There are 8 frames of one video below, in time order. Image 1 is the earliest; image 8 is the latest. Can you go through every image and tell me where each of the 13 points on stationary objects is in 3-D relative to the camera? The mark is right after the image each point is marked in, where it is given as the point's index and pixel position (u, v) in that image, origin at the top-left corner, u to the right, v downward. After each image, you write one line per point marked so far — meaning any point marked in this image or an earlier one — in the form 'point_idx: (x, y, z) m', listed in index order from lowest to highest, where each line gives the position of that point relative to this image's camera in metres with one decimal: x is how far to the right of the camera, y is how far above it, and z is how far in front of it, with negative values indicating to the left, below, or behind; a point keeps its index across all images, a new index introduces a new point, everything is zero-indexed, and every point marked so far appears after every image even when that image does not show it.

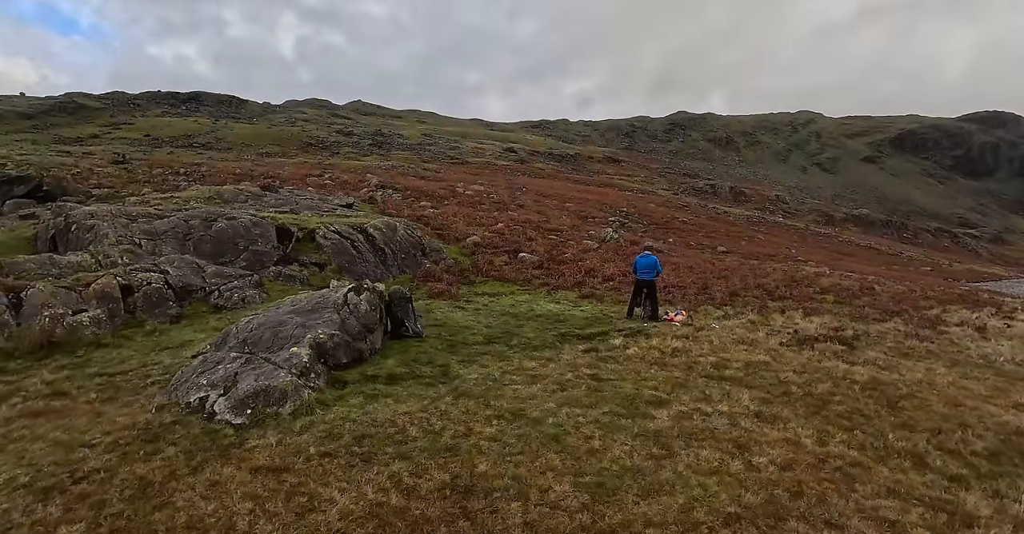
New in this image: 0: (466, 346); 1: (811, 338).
0: (-1.1, -1.8, +13.4) m
1: (+9.0, -2.1, +18.1) m
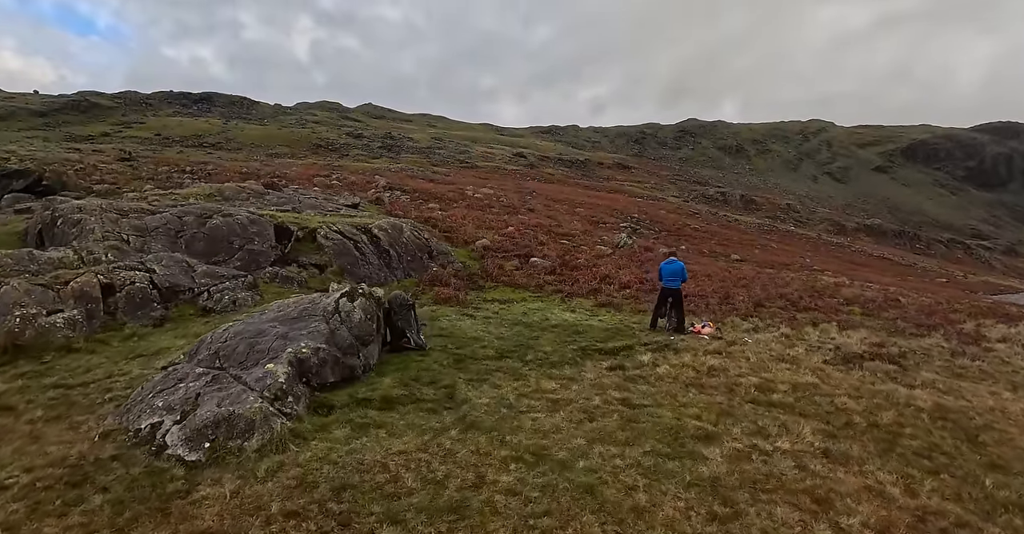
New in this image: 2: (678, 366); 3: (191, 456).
0: (-0.8, -1.8, +11.7) m
1: (+9.4, -2.4, +16.3) m
2: (+3.5, -2.1, +12.9) m
3: (-3.8, -2.3, +7.2) m
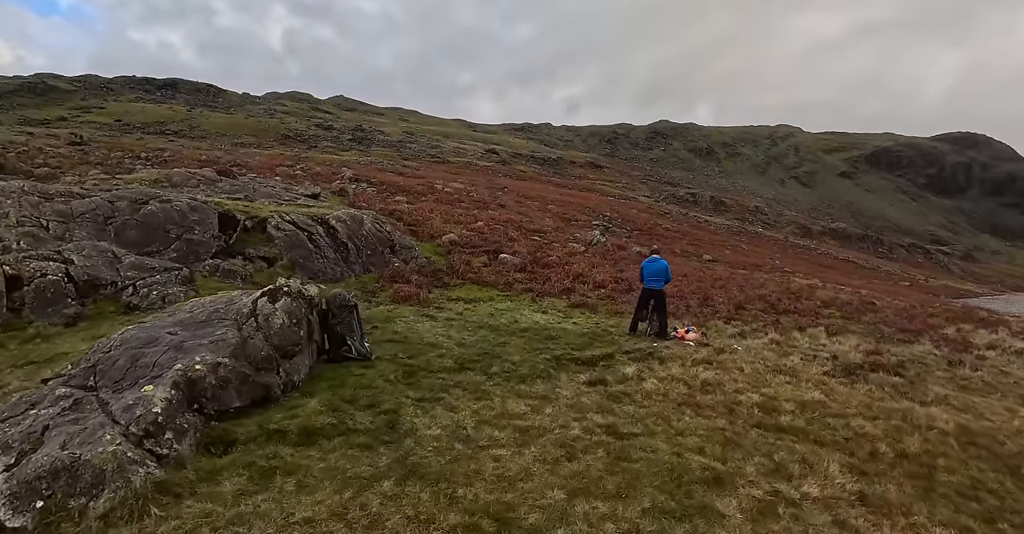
0: (-1.4, -1.7, +9.7) m
1: (+8.5, -2.4, +14.9) m
2: (+2.8, -2.1, +11.2) m
3: (-4.2, -2.1, +5.1) m
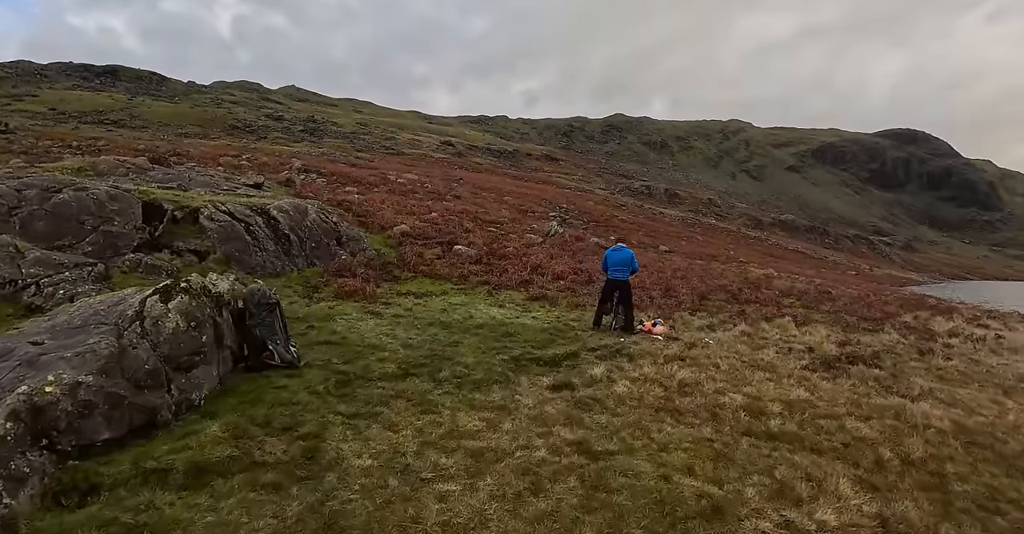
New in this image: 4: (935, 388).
0: (-2.0, -1.6, +8.2) m
1: (+7.5, -2.1, +14.0) m
2: (+2.1, -1.9, +10.0) m
3: (-4.5, -2.1, +3.4) m
4: (+8.7, -2.5, +12.4) m
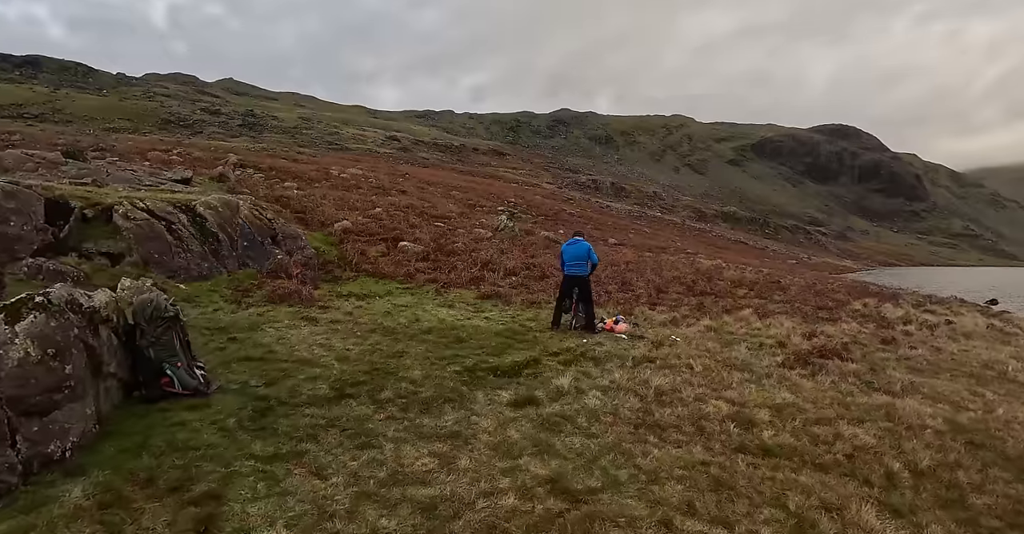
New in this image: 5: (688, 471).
0: (-2.5, -1.6, +6.8) m
1: (+6.5, -1.8, +13.3) m
2: (+1.5, -1.8, +8.8) m
3: (-4.6, -2.2, +1.7) m
4: (+7.9, -2.3, +11.8) m
5: (+1.8, -2.1, +6.2) m
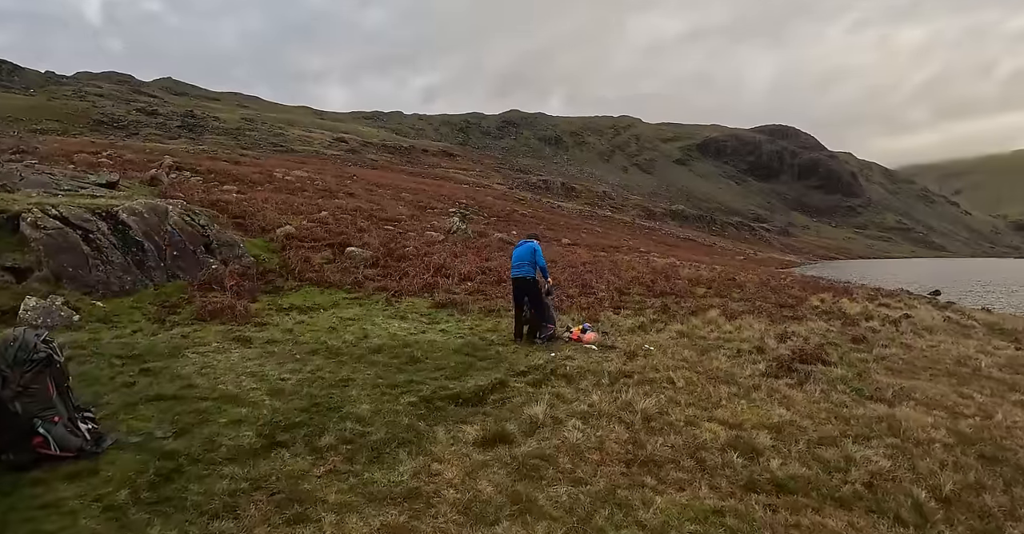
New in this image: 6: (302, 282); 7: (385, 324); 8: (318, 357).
0: (-2.7, -1.8, +5.3) m
1: (+5.7, -1.8, +12.6) m
2: (+1.0, -1.9, +7.7) m
3: (-4.4, -2.4, +0.1) m
4: (+7.2, -2.2, +11.2) m
5: (+1.6, -2.2, +5.1) m
6: (-6.7, -0.5, +19.2) m
7: (-2.8, -1.3, +13.4) m
8: (-3.2, -1.5, +9.9) m
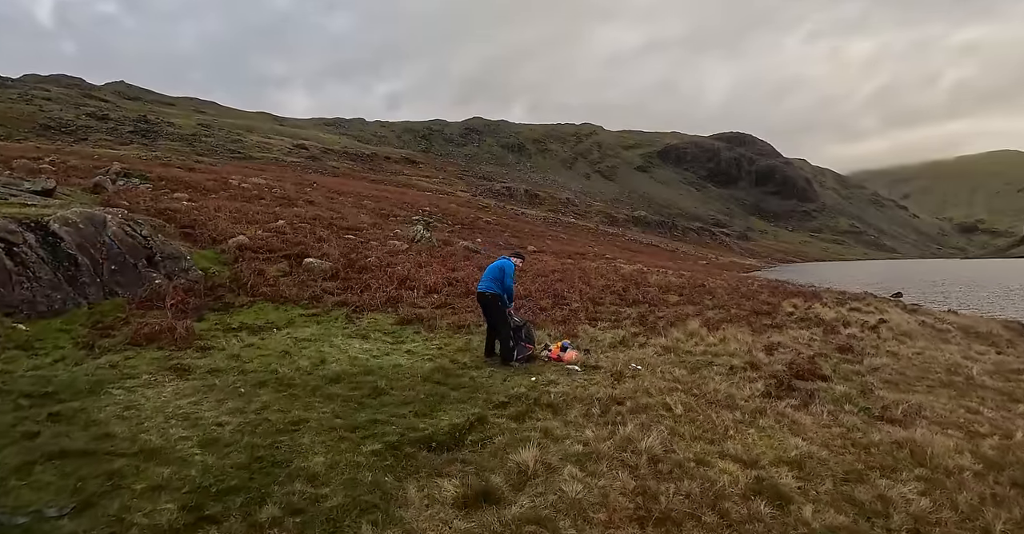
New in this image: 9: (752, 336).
0: (-2.8, -2.0, +4.0) m
1: (+5.3, -2.0, +11.8) m
2: (+0.9, -2.1, +6.6) m
3: (-4.1, -2.6, -1.3) m
4: (+6.8, -2.4, +10.5) m
5: (+1.6, -2.3, +4.1) m
6: (-7.5, -0.9, +17.6) m
7: (-3.3, -1.6, +12.1) m
8: (-3.5, -1.7, +8.6) m
9: (+6.8, -2.0, +16.8) m
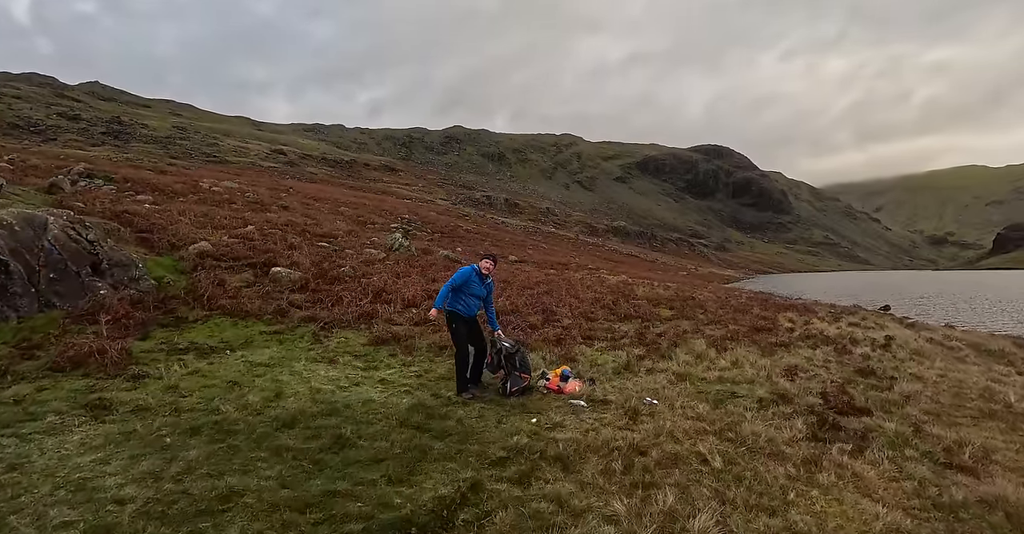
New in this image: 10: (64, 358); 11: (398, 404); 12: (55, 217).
0: (-2.6, -2.1, +2.2) m
1: (+5.2, -2.3, +10.2) m
2: (+0.9, -2.3, +4.9) m
3: (-3.8, -2.6, -3.1) m
4: (+6.8, -2.6, +9.0) m
5: (+1.8, -2.5, +2.4) m
6: (-7.8, -1.2, +15.7) m
7: (-3.4, -1.8, +10.2) m
8: (-3.5, -1.9, +6.7) m
9: (+6.5, -2.3, +15.3) m
10: (-7.9, -1.6, +10.6) m
11: (-1.6, -1.9, +8.3) m
12: (-12.8, +1.2, +16.4) m
